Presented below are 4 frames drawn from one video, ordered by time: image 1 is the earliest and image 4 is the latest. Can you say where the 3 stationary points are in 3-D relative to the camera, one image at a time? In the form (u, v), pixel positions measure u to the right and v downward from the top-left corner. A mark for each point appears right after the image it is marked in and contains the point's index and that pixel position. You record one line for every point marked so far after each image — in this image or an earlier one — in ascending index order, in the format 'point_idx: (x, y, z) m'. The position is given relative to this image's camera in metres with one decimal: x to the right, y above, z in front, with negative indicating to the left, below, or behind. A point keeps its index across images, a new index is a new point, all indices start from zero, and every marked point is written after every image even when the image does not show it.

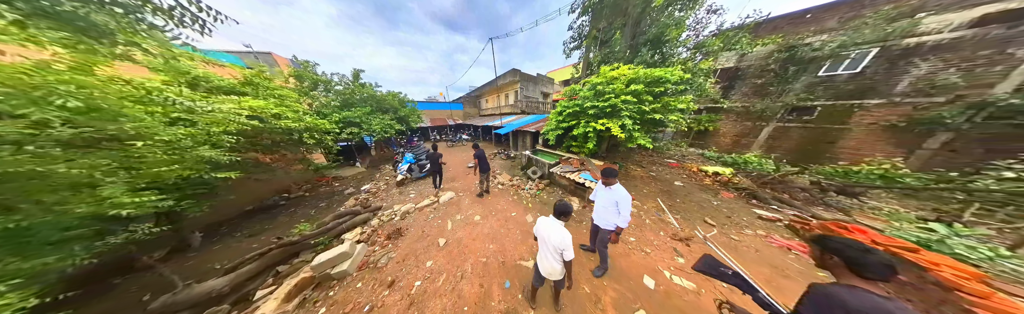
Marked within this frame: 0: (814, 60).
0: (+15.2, +4.9, +6.3) m
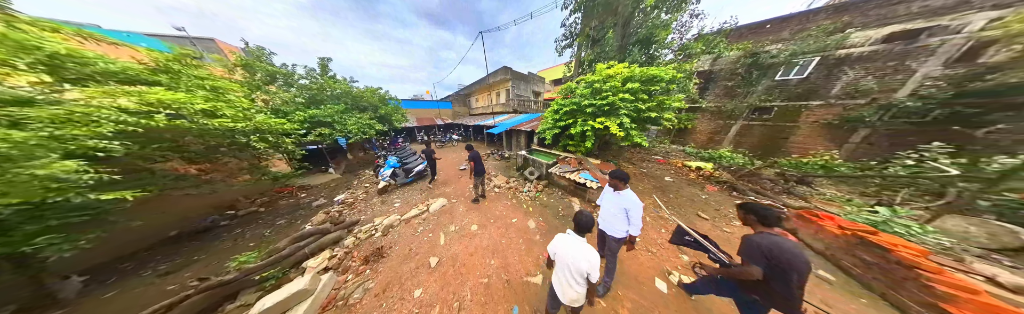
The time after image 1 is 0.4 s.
0: (+14.9, +5.2, +7.1) m
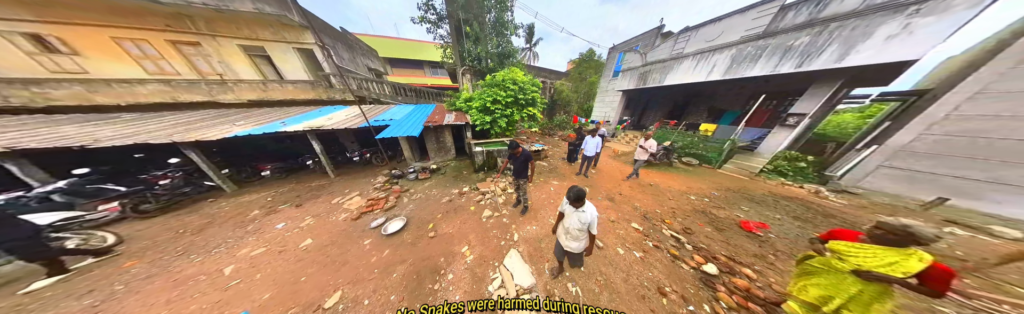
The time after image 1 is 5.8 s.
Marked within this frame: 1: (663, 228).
0: (+1.4, +9.9, +17.0) m
1: (+3.9, -1.8, +3.3) m
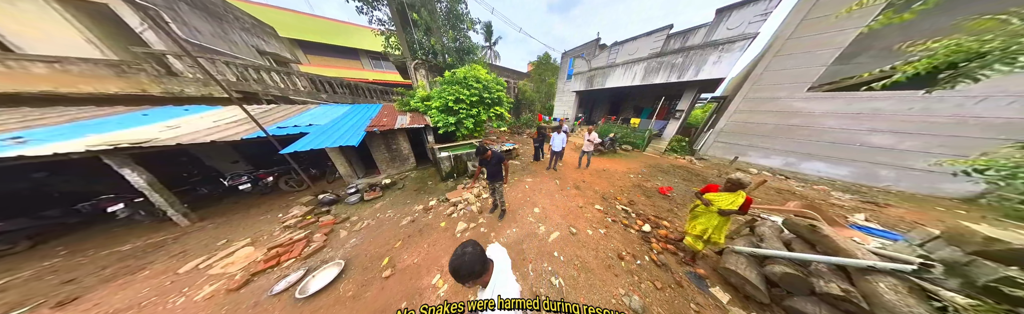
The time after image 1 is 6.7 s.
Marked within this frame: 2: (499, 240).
0: (-3.4, +9.8, +16.6) m
1: (+3.3, -1.5, +3.9) m
2: (-0.3, -1.9, +2.7) m
